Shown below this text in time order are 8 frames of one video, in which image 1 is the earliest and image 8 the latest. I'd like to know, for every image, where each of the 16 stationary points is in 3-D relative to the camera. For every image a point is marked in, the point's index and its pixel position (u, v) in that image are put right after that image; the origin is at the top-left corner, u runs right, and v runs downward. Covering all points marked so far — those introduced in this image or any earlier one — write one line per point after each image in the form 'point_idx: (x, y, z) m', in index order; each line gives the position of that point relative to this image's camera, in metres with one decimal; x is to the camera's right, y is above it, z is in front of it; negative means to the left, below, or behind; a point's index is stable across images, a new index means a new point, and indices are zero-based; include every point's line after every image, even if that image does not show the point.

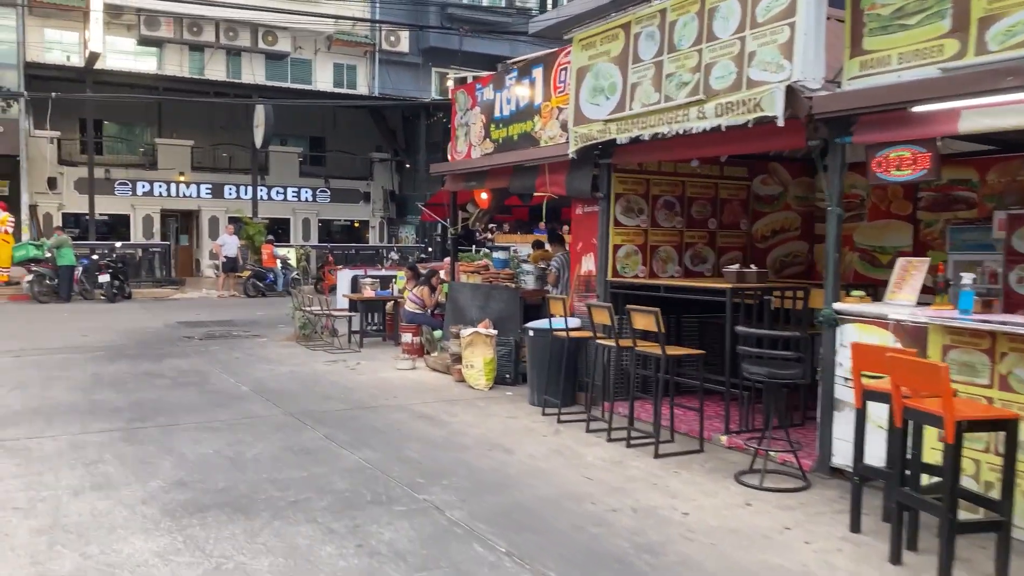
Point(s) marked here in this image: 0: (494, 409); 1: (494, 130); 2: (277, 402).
0: (-0.2, -1.1, +7.9) m
1: (-0.2, +1.8, +9.7) m
2: (-2.3, -1.1, +8.1) m
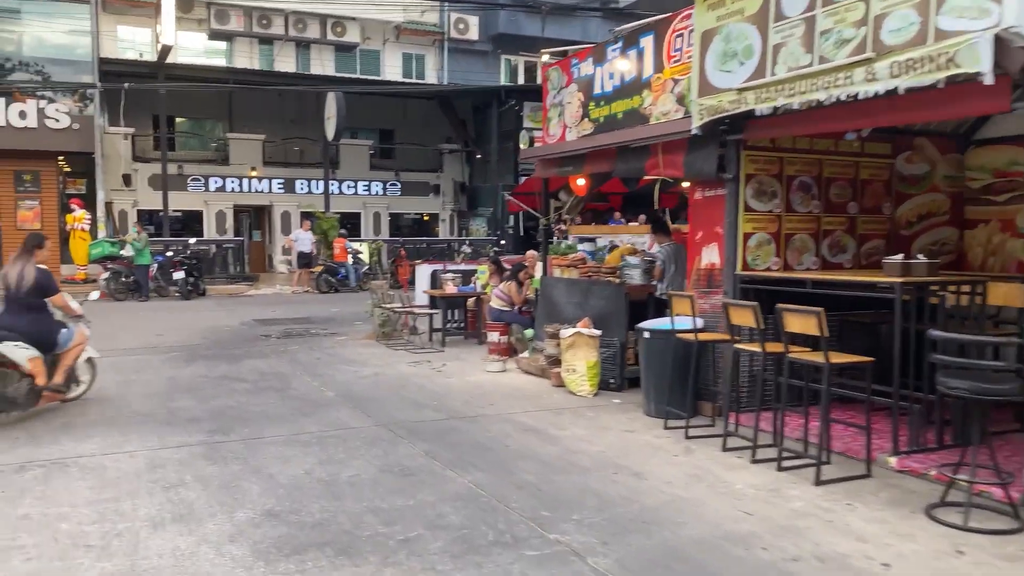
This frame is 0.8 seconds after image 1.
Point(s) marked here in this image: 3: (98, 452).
0: (+0.8, -1.1, +7.0) m
1: (+0.9, +1.9, +8.8) m
2: (-1.3, -1.1, +7.4) m
3: (-3.0, -1.2, +6.1) m
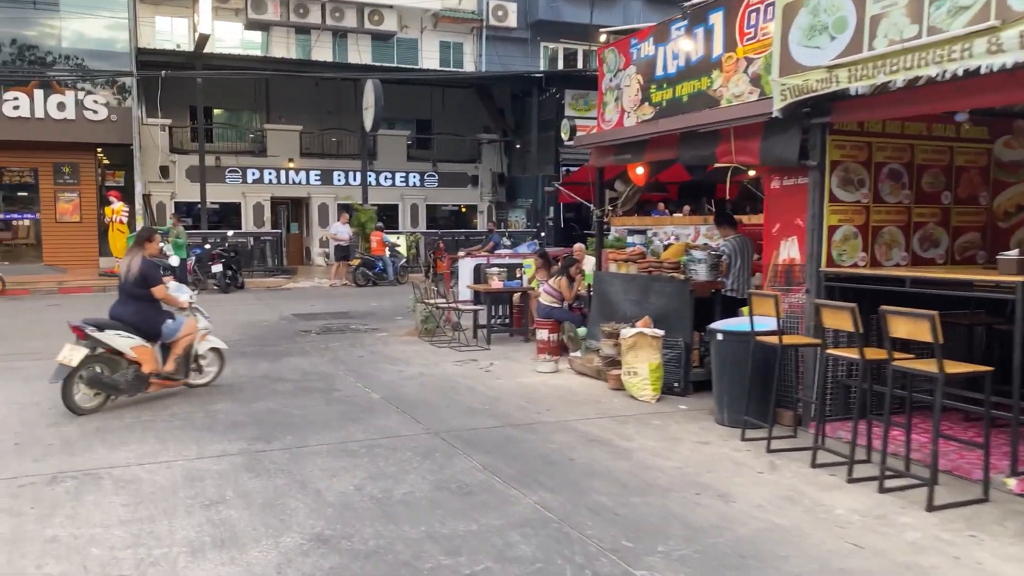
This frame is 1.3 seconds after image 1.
0: (+1.3, -1.1, +6.5) m
1: (+1.4, +1.9, +8.2) m
2: (-0.8, -1.1, +7.0) m
3: (-2.6, -1.2, +5.7) m
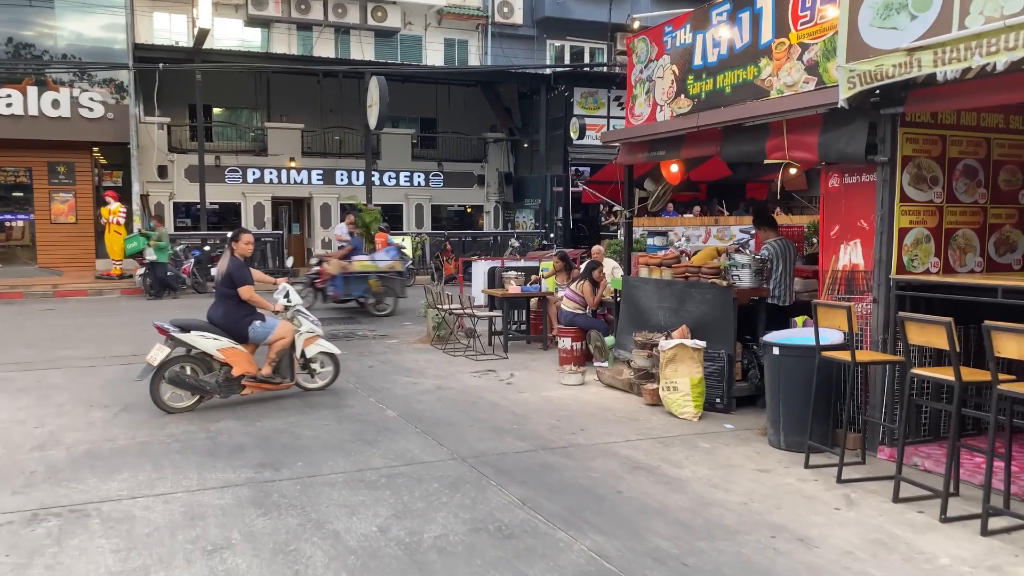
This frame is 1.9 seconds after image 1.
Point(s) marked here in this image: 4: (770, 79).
0: (+1.5, -1.2, +5.9) m
1: (+1.6, +1.9, +7.6) m
2: (-0.6, -1.1, +6.3) m
3: (-2.3, -1.2, +5.0) m
4: (+2.0, +1.7, +6.6) m
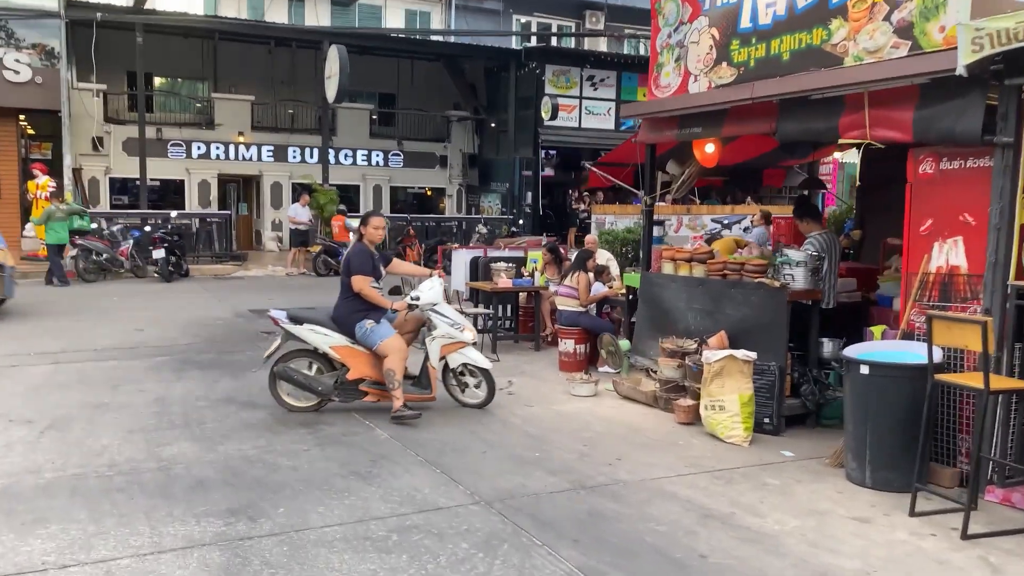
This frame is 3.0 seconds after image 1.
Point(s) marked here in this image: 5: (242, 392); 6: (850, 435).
0: (+1.7, -1.2, +4.8) m
1: (+1.8, +1.9, +6.5) m
2: (-0.4, -1.1, +5.2) m
3: (-2.1, -1.2, +3.8) m
4: (+2.2, +1.6, +5.6) m
5: (-2.4, -0.9, +7.5) m
6: (+2.0, -0.9, +5.0) m
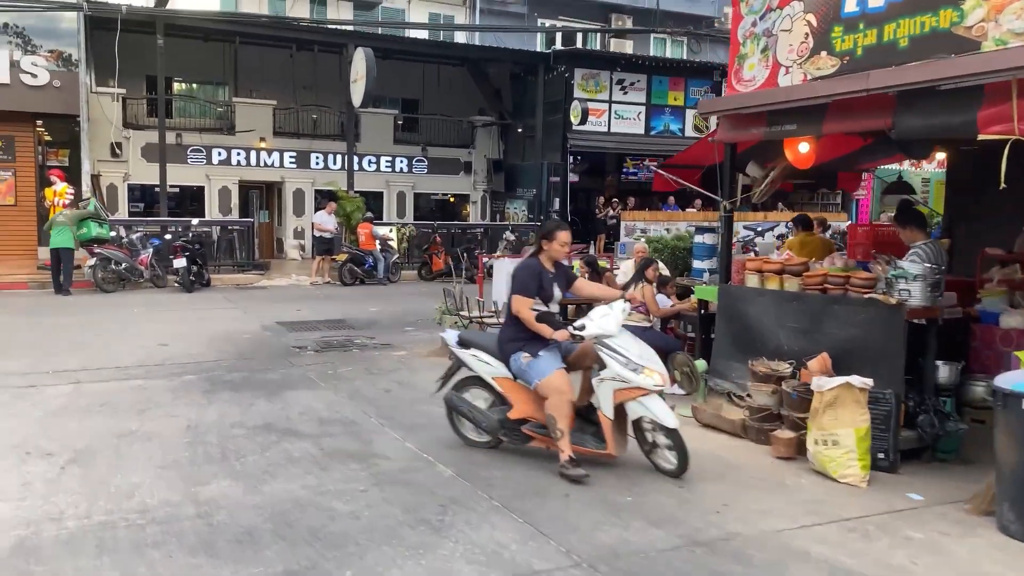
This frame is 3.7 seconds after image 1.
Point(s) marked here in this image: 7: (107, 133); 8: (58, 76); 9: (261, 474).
0: (+2.2, -1.3, +4.1) m
1: (+2.3, +1.8, +5.8) m
2: (+0.1, -1.2, +4.5) m
3: (-1.6, -1.3, +3.1) m
4: (+2.7, +1.5, +4.9) m
5: (-1.9, -1.0, +6.8) m
6: (+2.5, -1.0, +4.3) m
7: (-9.5, +3.7, +19.6) m
8: (-9.6, +4.5, +17.7) m
9: (-1.6, -1.2, +5.3) m
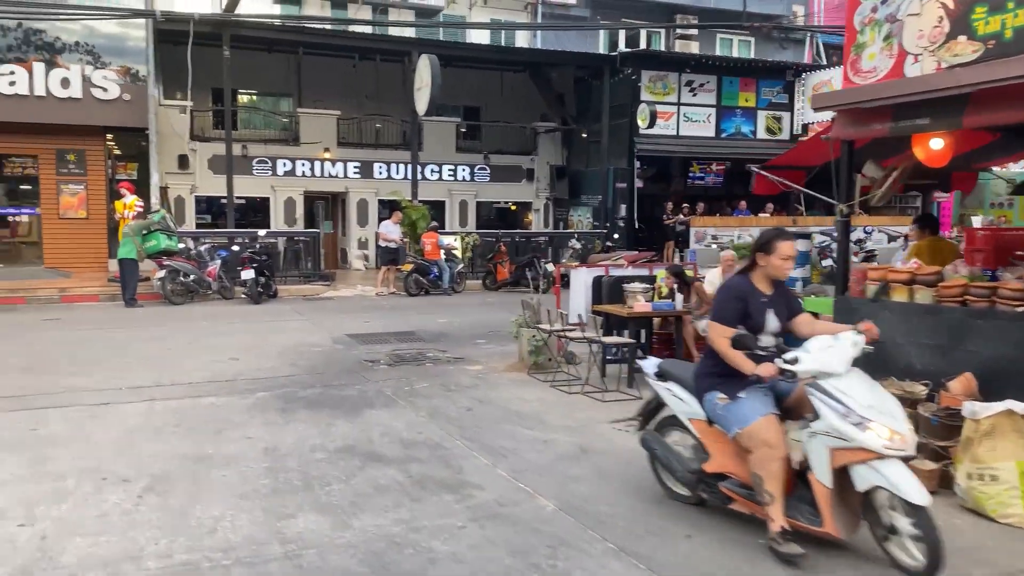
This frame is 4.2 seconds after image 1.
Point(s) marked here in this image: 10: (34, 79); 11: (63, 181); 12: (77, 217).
0: (+2.7, -1.3, +3.5) m
1: (+2.9, +1.7, +5.2) m
2: (+0.7, -1.3, +4.0) m
3: (-1.1, -1.4, +2.7) m
4: (+3.3, +1.5, +4.2) m
5: (-1.2, -1.2, +6.4) m
6: (+3.1, -1.1, +3.6) m
7: (-8.0, +3.4, +19.8) m
8: (-8.2, +4.2, +17.9) m
9: (-1.0, -1.3, +4.9) m
10: (-9.7, +4.3, +17.0) m
11: (-9.8, +2.3, +18.2) m
12: (-9.6, +1.6, +18.3) m
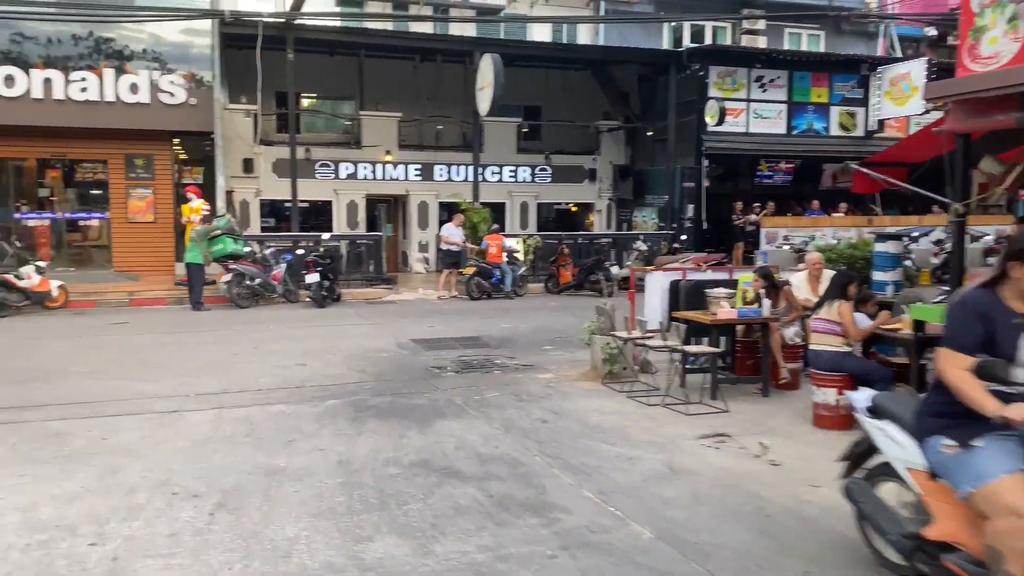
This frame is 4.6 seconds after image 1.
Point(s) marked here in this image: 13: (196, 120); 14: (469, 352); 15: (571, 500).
0: (+3.1, -1.4, +2.9) m
1: (+3.4, +1.6, +4.6) m
2: (+1.1, -1.3, +3.6) m
3: (-0.7, -1.4, +2.4) m
4: (+3.8, +1.4, +3.6) m
5: (-0.6, -1.2, +6.1) m
6: (+3.5, -1.1, +3.1) m
7: (-6.5, +3.3, +19.9) m
8: (-6.8, +4.2, +18.0) m
9: (-0.5, -1.3, +4.6) m
10: (-8.4, +4.2, +17.3) m
11: (-8.4, +2.3, +18.4) m
12: (-8.2, +1.5, +18.6) m
13: (-6.8, +3.6, +18.0) m
14: (-0.6, -0.8, +10.9) m
15: (+0.3, -1.3, +5.0) m
